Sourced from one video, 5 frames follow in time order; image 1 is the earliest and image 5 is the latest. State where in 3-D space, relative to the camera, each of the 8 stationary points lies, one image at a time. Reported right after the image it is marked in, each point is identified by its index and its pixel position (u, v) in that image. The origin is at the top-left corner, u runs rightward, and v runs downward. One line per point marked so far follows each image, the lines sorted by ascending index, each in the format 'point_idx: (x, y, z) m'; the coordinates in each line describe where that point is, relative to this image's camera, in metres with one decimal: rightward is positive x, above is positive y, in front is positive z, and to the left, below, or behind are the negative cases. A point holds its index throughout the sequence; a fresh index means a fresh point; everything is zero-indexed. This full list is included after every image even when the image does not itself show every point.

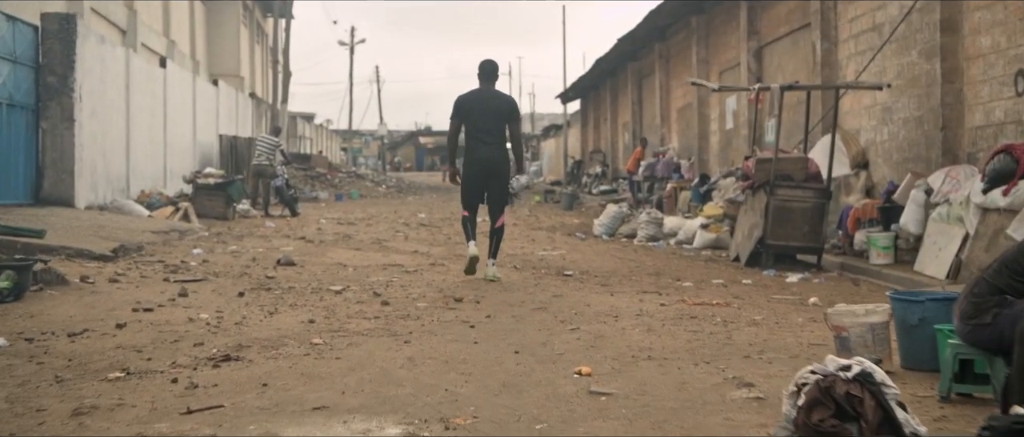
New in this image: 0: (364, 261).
0: (-0.9, -0.3, +7.7) m
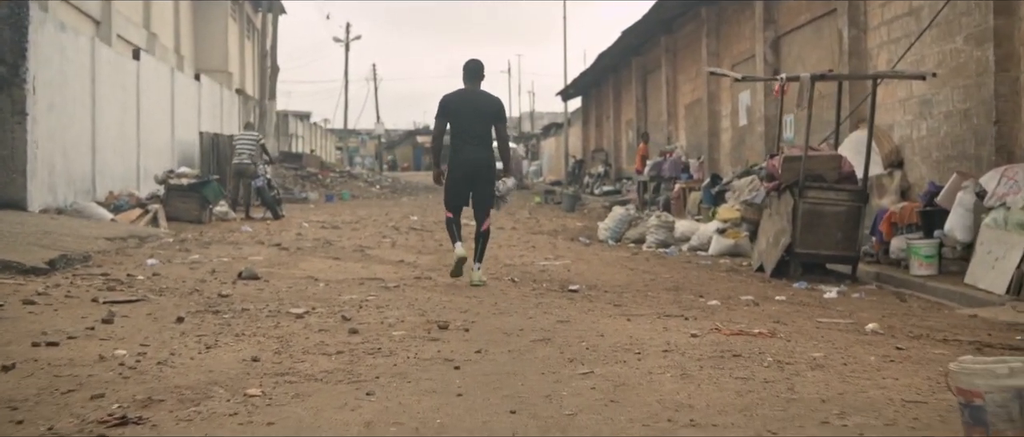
0: (-0.9, -0.3, +6.8) m
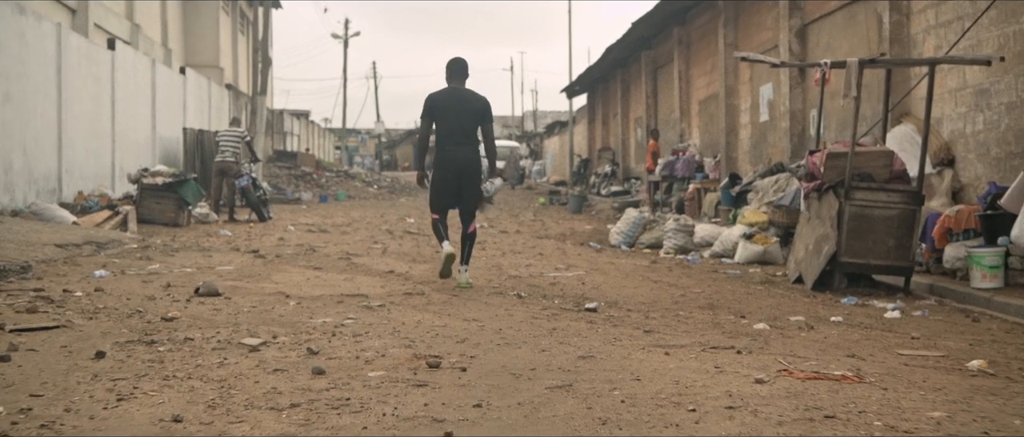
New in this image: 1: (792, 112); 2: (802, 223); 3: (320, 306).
0: (-0.8, -0.3, +5.8) m
1: (+2.5, +1.0, +12.0) m
2: (+1.7, 0.0, +7.7) m
3: (-0.7, -0.3, +5.1) m
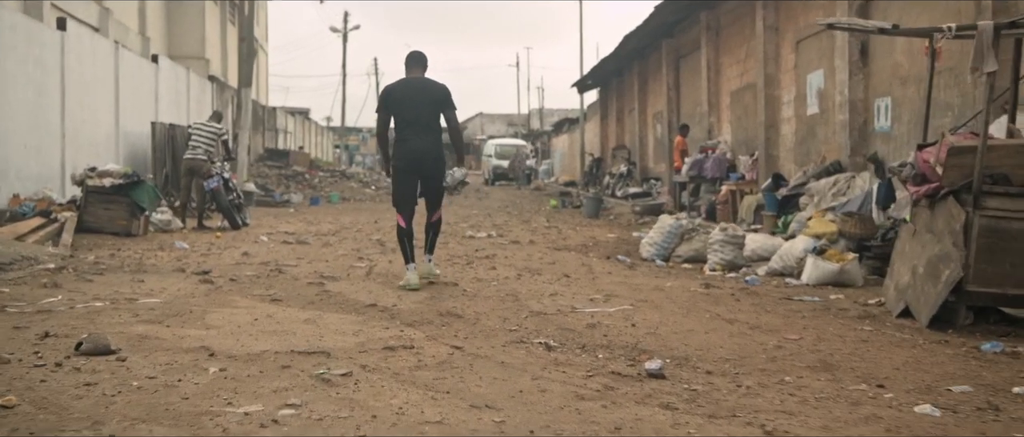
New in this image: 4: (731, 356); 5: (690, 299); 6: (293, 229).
0: (-0.8, -0.4, +4.1) m
1: (+2.6, +0.9, +10.2) m
2: (+1.8, -0.1, +6.0) m
3: (-0.7, -0.4, +3.3) m
4: (+0.7, -0.4, +4.0) m
5: (+0.8, -0.3, +5.8) m
6: (-1.9, -0.1, +11.3) m
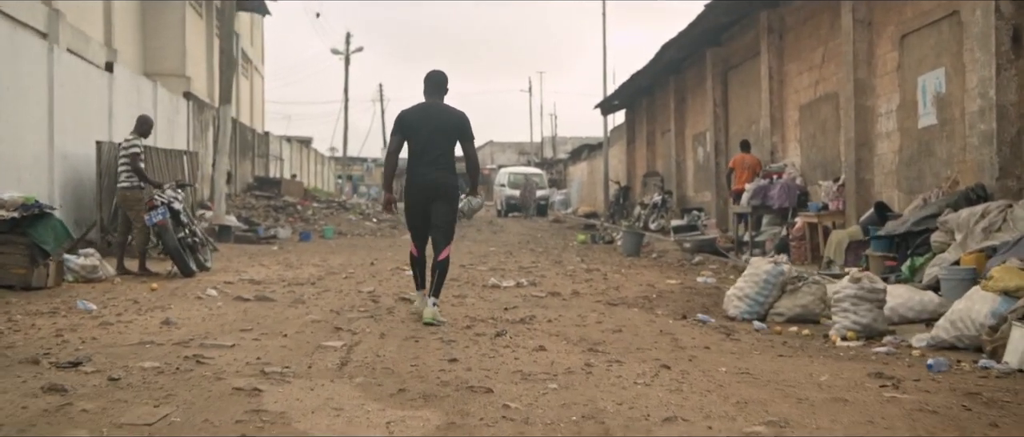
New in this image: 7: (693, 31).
0: (-0.6, -0.5, +1.6) m
1: (+2.8, +0.7, +7.7) m
2: (+2.0, -0.2, +3.4) m
3: (-0.5, -0.5, +0.8) m
4: (+0.9, -0.5, +1.5) m
5: (+1.0, -0.5, +3.2) m
6: (-1.7, -0.4, +8.8) m
7: (+2.0, +2.1, +14.7) m
